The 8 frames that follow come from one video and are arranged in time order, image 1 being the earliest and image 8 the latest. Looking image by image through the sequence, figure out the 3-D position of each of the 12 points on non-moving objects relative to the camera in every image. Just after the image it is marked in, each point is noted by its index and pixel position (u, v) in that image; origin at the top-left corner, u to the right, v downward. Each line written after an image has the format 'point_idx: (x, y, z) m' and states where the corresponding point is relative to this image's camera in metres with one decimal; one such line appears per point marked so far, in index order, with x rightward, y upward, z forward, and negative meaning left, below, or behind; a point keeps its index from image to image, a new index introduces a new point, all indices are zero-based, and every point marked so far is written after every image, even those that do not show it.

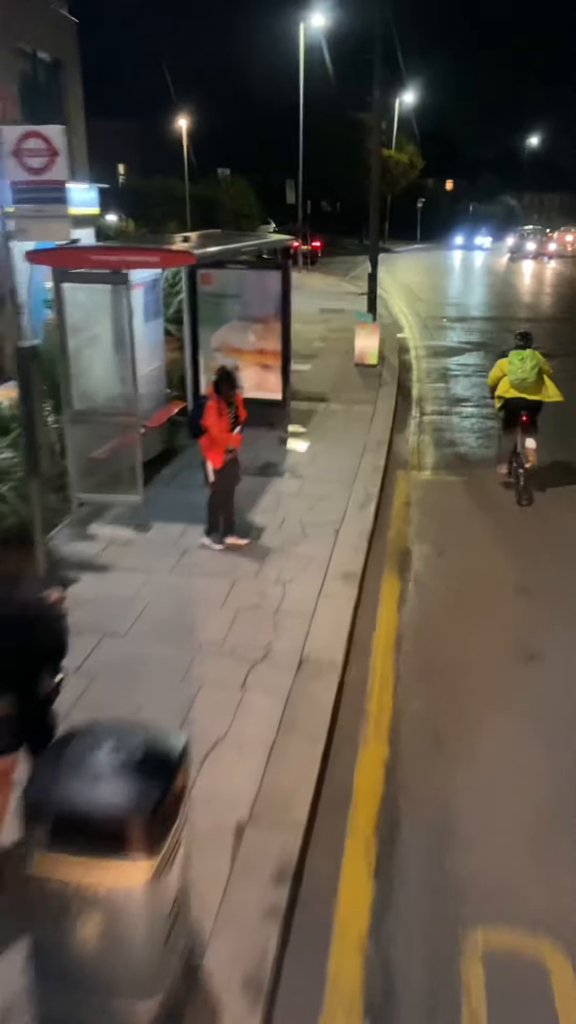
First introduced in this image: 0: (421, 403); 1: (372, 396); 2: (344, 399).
0: (+2.2, +1.8, +13.8) m
1: (+1.3, +1.9, +13.6) m
2: (+0.9, +1.8, +13.3) m
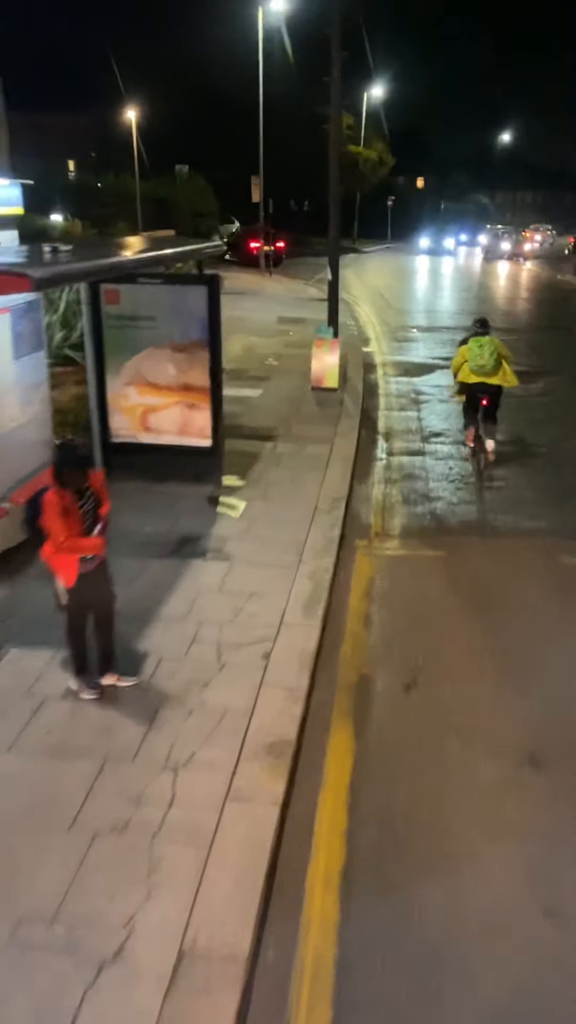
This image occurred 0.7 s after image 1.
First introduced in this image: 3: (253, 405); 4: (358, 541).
0: (+1.4, +1.1, +11.5) m
1: (+0.5, +1.1, +11.3) m
2: (+0.1, +1.0, +11.1) m
3: (-0.5, +1.6, +12.6) m
4: (+0.7, -0.3, +8.0) m
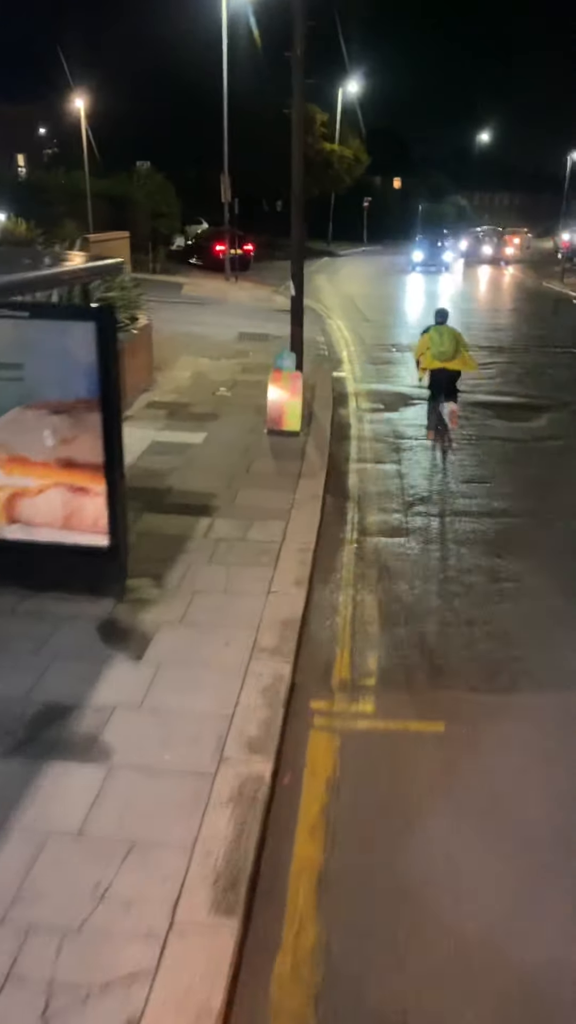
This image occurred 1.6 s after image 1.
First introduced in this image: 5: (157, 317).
0: (+0.8, +0.1, +8.9) m
1: (-0.1, +0.1, +8.7) m
2: (-0.5, +0.1, +8.4) m
3: (-1.1, +0.7, +10.0) m
4: (+0.2, -1.2, +5.4) m
5: (-3.1, +4.6, +19.9) m
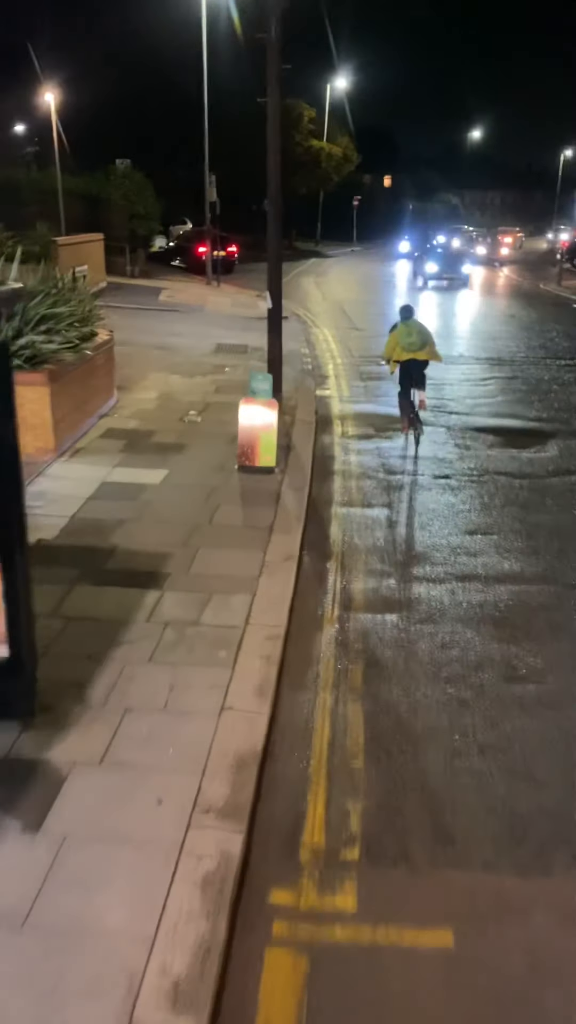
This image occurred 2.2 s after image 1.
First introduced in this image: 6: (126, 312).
0: (+0.5, -0.4, +7.5) m
1: (-0.3, -0.4, +7.2) m
2: (-0.7, -0.5, +7.0) m
3: (-1.4, +0.1, +8.5) m
4: (-0.1, -1.8, +4.0) m
5: (-3.5, +4.0, +18.3) m
6: (-3.8, +4.7, +19.8) m
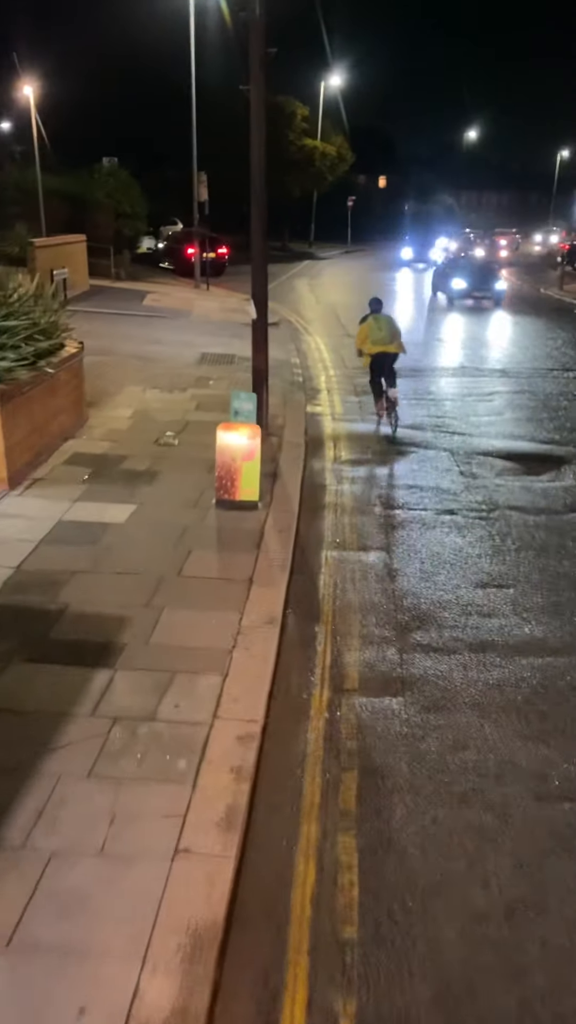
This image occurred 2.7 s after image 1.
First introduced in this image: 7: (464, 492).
0: (+0.4, -0.8, +6.3) m
1: (-0.5, -0.8, +6.0) m
2: (-0.9, -0.9, +5.8) m
3: (-1.6, -0.3, +7.3) m
4: (-0.2, -2.2, +2.8) m
5: (-3.7, +3.6, +17.2) m
6: (-4.0, +4.3, +18.6) m
7: (+1.9, +0.2, +9.2) m
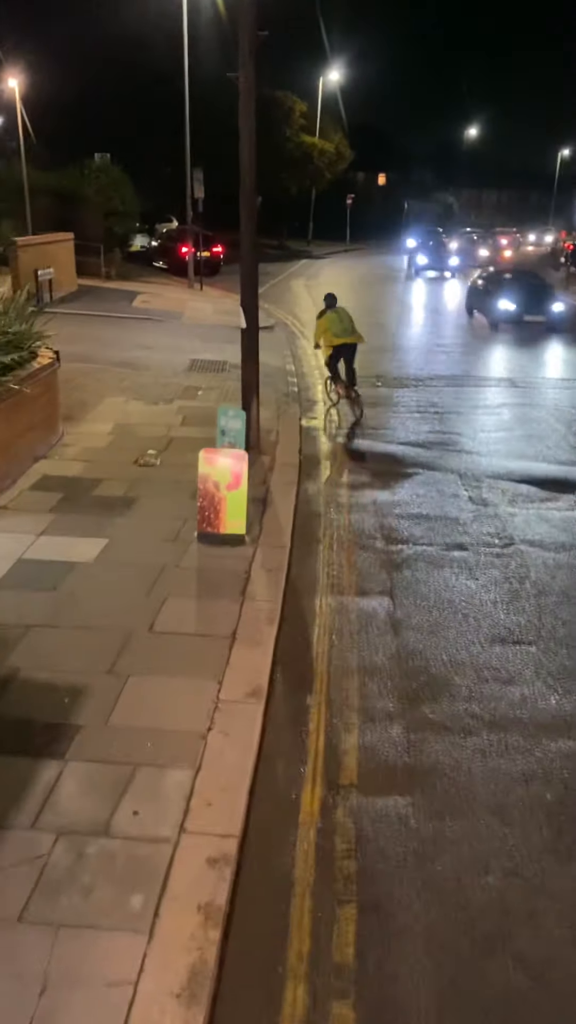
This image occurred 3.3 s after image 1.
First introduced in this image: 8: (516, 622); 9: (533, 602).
0: (+0.3, -1.2, +5.4) m
1: (-0.5, -1.2, +5.1) m
2: (-1.0, -1.2, +4.9) m
3: (-1.6, -0.6, +6.4) m
4: (-0.3, -2.5, +1.9) m
5: (-3.8, +3.4, +16.2) m
6: (-4.1, +4.0, +17.7) m
7: (+1.8, -0.1, +8.3) m
8: (+1.7, -0.8, +6.3) m
9: (+1.9, -0.7, +6.6) m
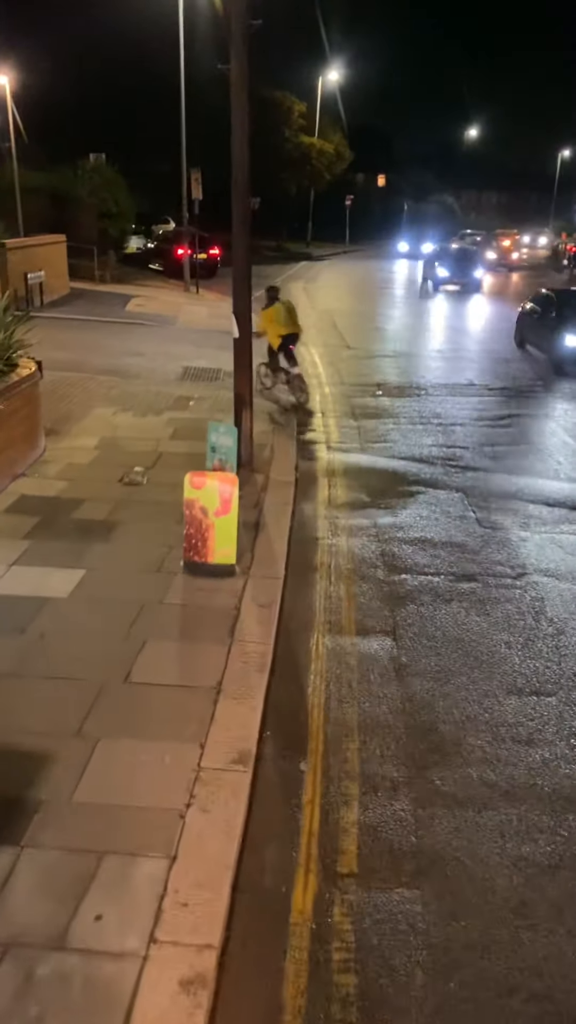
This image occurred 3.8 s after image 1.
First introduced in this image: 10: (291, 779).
0: (+0.2, -1.4, +4.8) m
1: (-0.6, -1.4, +4.5) m
2: (-1.0, -1.5, +4.3) m
3: (-1.7, -0.8, +5.8) m
4: (-0.3, -2.7, +1.3) m
5: (-3.9, +3.1, +15.6) m
6: (-4.2, +3.8, +17.1) m
7: (+1.8, -0.3, +7.7) m
8: (+1.7, -1.1, +5.7) m
9: (+1.9, -0.9, +6.0) m
10: (0.0, -1.5, +4.6) m
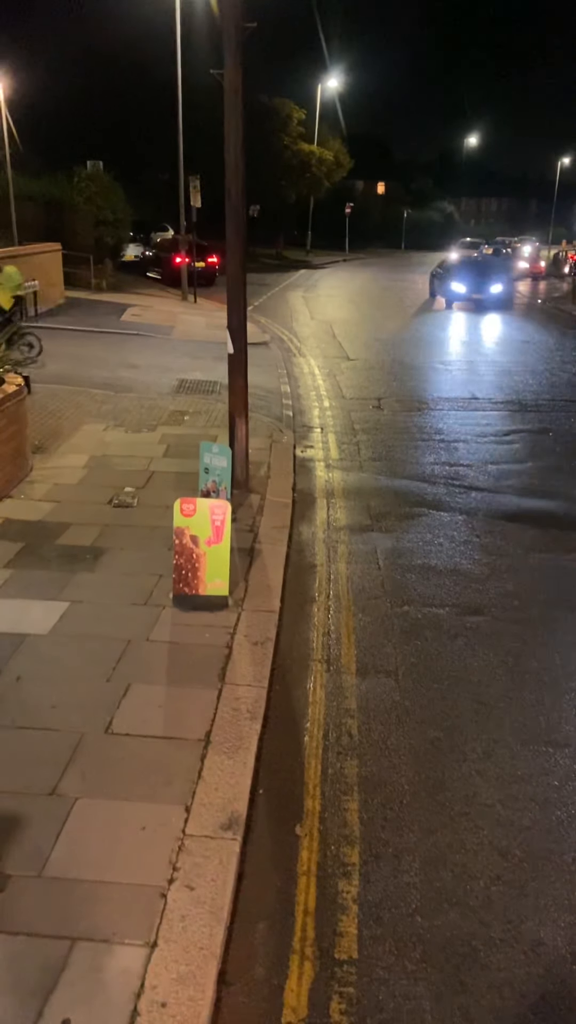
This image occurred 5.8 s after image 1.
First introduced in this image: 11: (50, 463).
0: (+0.2, -1.6, +4.4) m
1: (-0.6, -1.6, +4.1) m
2: (-1.0, -1.7, +3.9) m
3: (-1.7, -1.1, +5.4) m
4: (-0.3, -2.9, +0.9) m
5: (-3.9, +2.8, +15.3) m
6: (-4.2, +3.5, +16.7) m
7: (+1.7, -0.6, +7.3) m
8: (+1.6, -1.3, +5.3) m
9: (+1.8, -1.1, +5.6) m
10: (0.0, -1.7, +4.2) m
11: (-2.7, +0.6, +9.7) m
